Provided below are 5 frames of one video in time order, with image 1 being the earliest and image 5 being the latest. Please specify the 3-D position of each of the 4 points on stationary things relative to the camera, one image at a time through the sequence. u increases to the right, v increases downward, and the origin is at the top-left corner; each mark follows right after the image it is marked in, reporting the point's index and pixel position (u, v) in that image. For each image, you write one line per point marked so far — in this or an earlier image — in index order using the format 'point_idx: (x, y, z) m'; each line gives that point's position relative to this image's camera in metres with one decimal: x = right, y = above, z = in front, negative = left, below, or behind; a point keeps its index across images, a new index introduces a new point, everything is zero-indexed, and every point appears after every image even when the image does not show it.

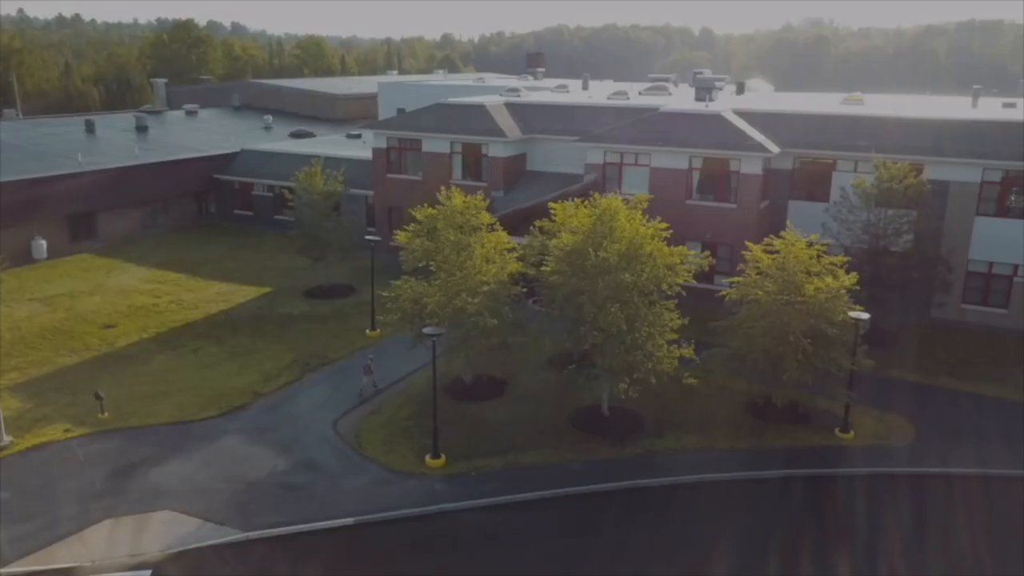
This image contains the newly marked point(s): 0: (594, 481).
0: (+2.0, -4.6, +19.4) m
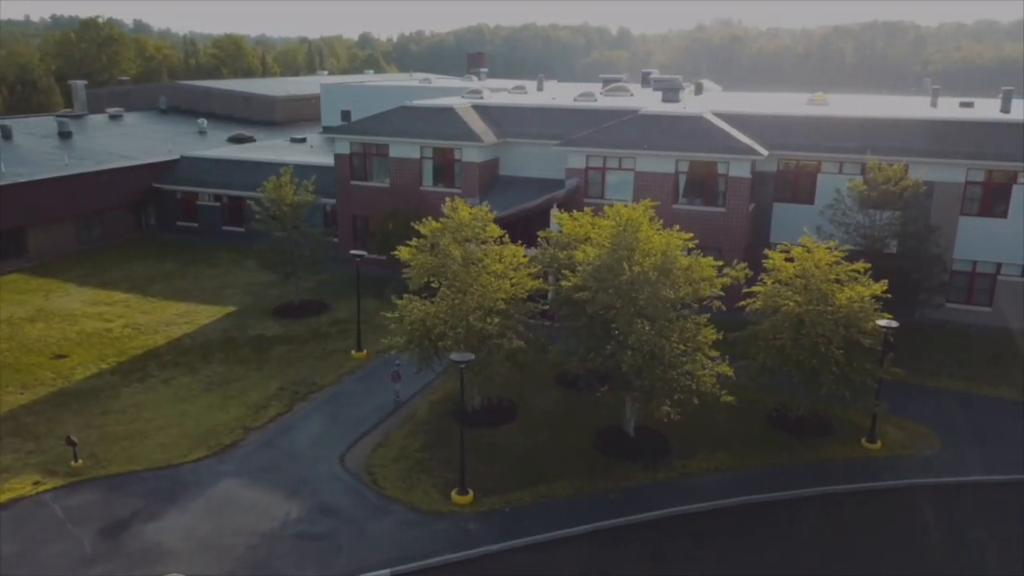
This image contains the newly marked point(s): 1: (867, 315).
0: (+2.8, -5.0, +18.2) m
1: (+8.7, -0.7, +19.9) m
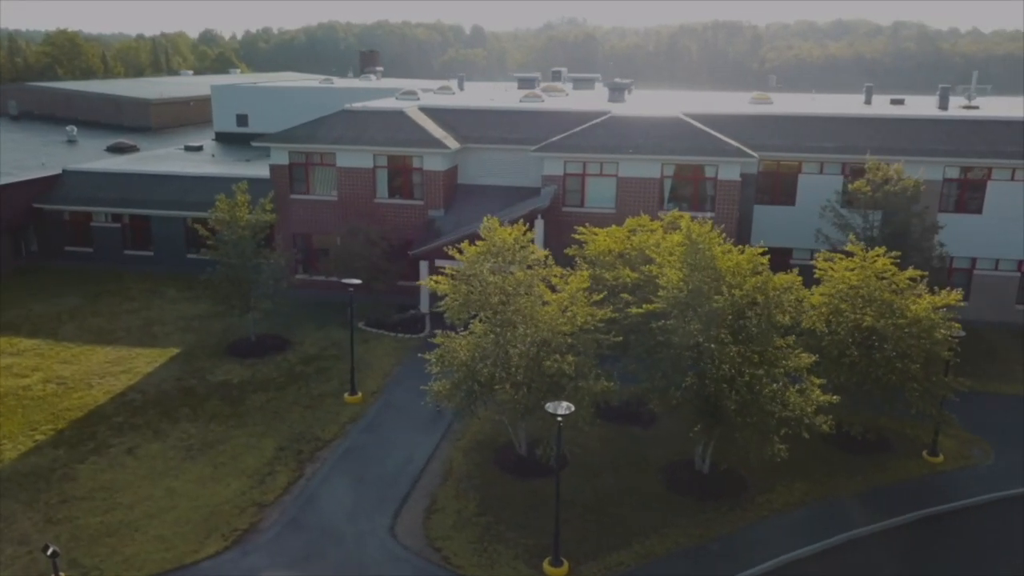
0: (+4.7, -5.5, +16.4) m
1: (+10.1, -0.9, +19.0) m
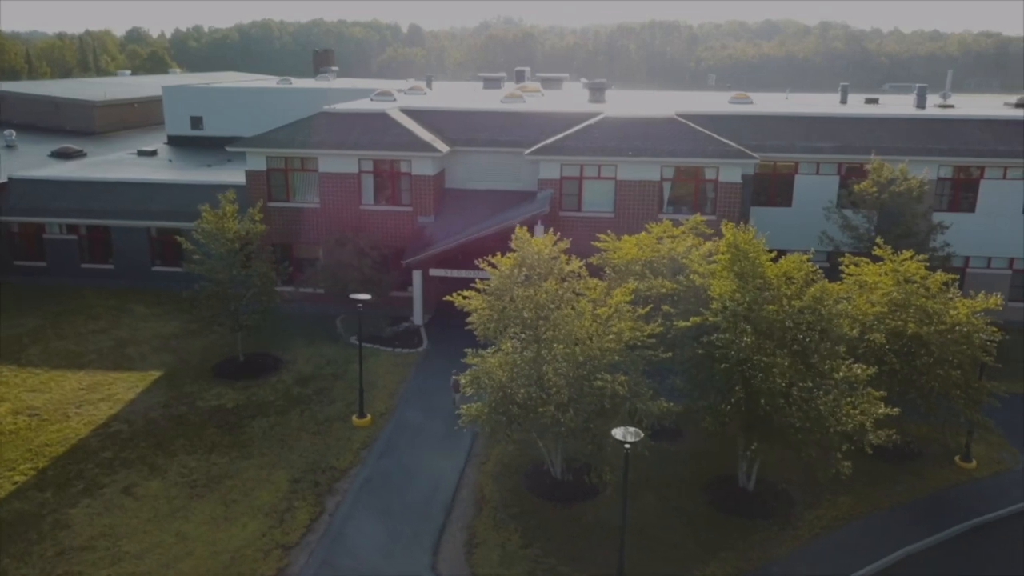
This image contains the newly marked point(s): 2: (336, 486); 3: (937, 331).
0: (+5.8, -5.7, +15.6) m
1: (+10.8, -1.0, +18.7) m
2: (-4.0, -4.5, +18.4) m
3: (+9.7, -1.0, +18.6) m
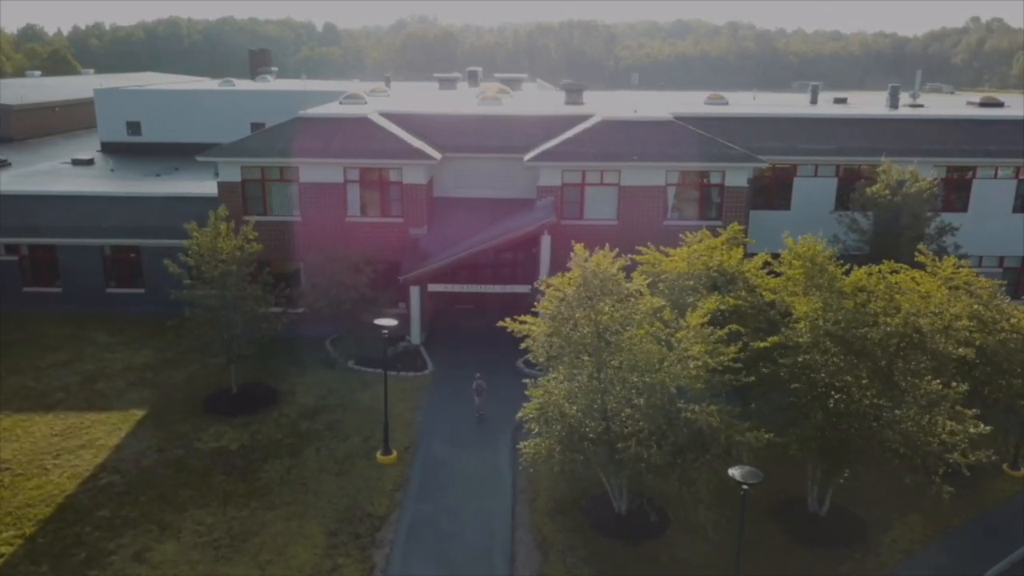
0: (+7.3, -6.0, +14.8) m
1: (+11.9, -1.1, +18.3) m
2: (-2.7, -5.1, +16.5) m
3: (+10.8, -1.2, +18.1) m
